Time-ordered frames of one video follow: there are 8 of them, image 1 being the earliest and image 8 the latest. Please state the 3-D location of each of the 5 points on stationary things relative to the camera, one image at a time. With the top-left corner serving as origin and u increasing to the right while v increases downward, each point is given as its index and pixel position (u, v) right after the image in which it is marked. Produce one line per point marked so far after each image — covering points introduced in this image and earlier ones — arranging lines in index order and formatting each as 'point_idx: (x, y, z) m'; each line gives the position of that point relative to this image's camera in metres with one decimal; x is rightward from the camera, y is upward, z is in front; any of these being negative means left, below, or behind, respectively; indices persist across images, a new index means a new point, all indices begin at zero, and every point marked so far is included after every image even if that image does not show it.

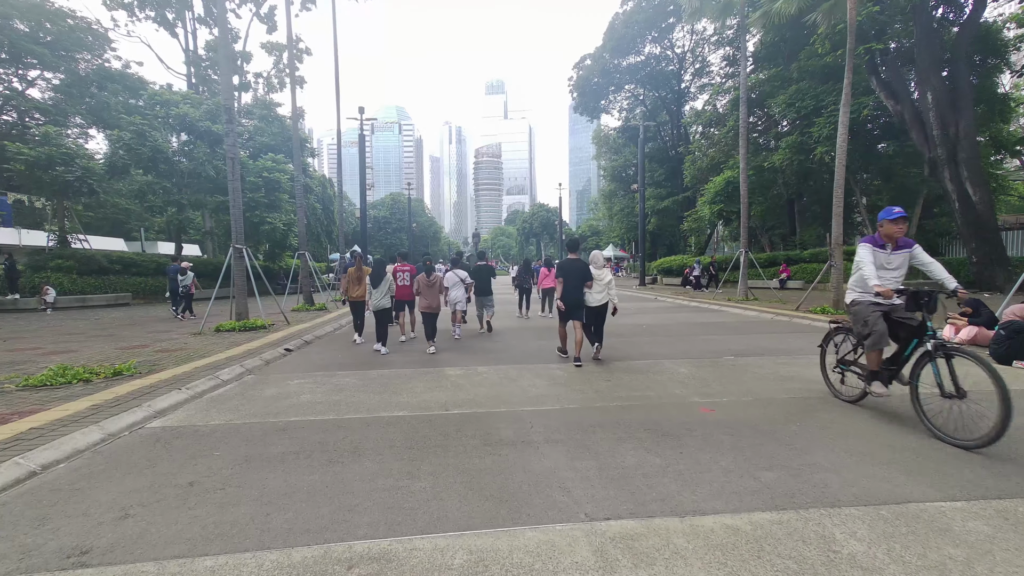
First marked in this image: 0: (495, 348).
0: (-0.3, -1.2, +9.1) m
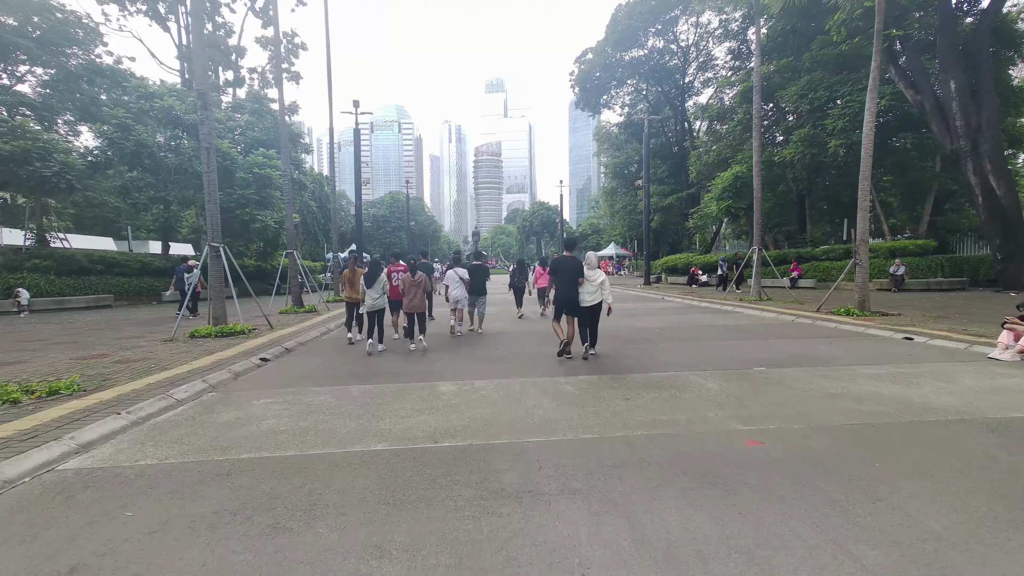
0: (-0.3, -1.2, +8.2) m
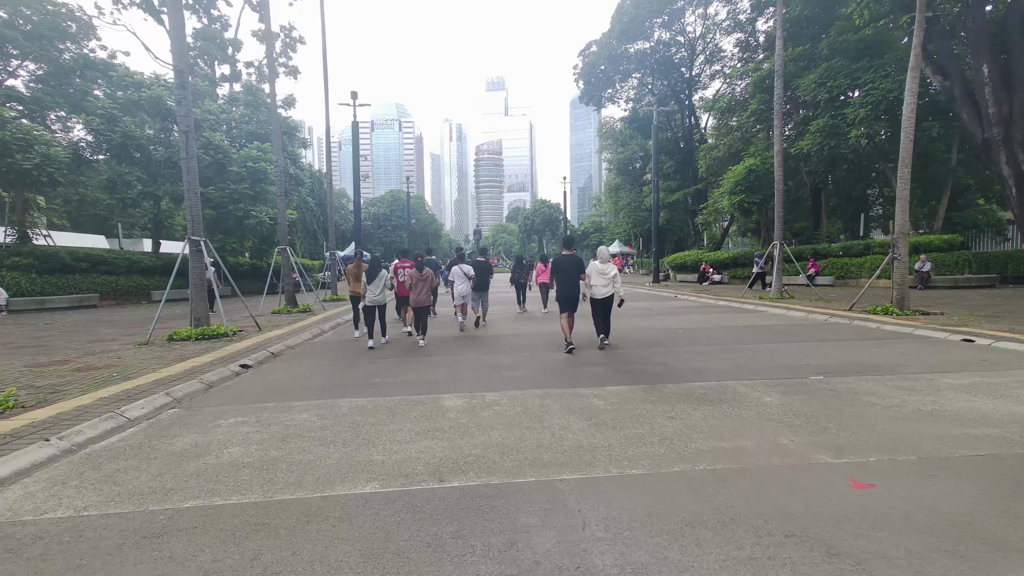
0: (-0.1, -1.2, +7.3) m
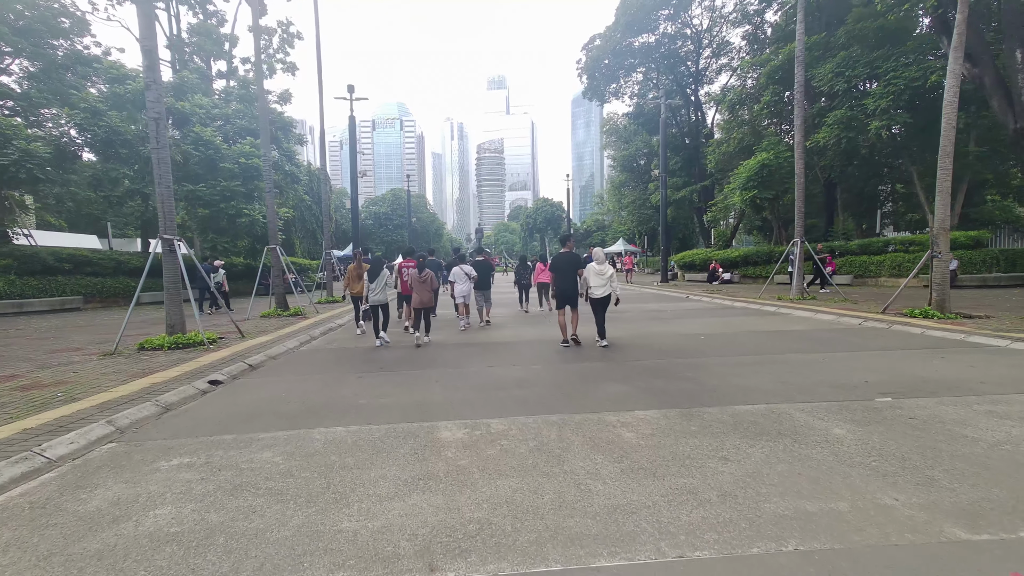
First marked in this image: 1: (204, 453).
0: (0.0, -1.2, +6.4) m
1: (-2.6, -1.4, +3.8) m
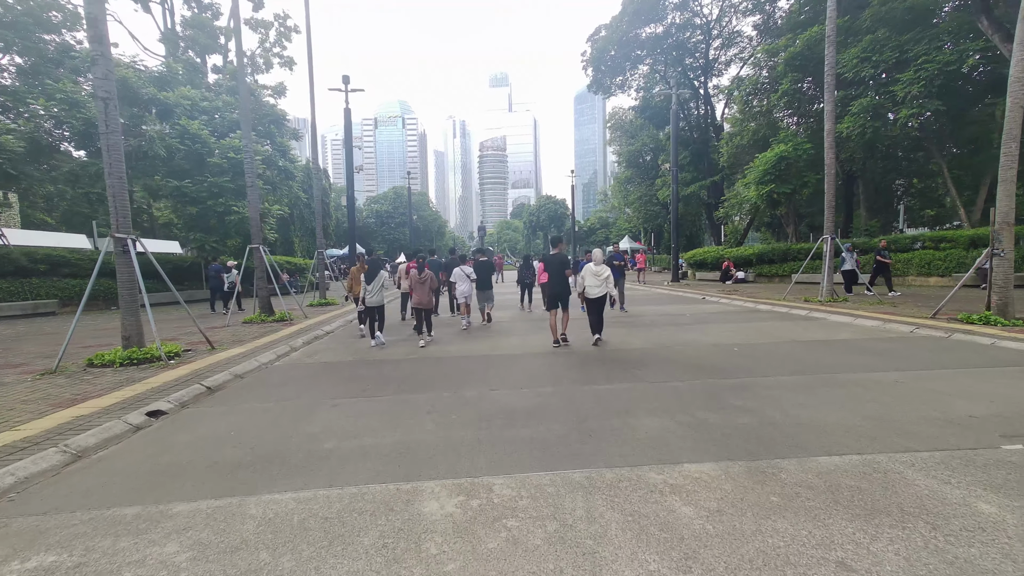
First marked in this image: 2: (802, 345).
0: (+0.1, -1.3, +5.2) m
1: (-2.5, -1.5, +2.7) m
2: (+5.3, -1.0, +8.1) m
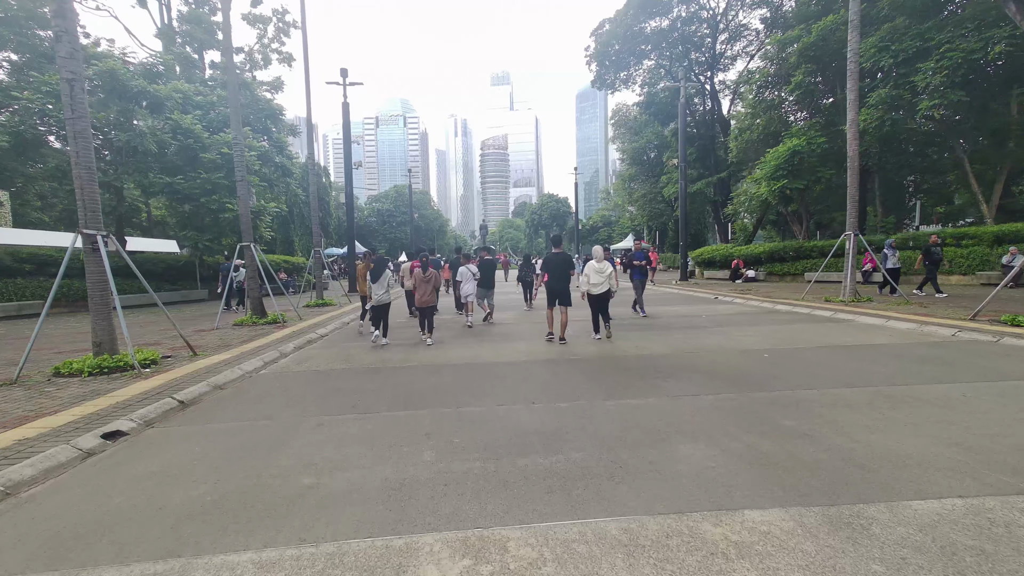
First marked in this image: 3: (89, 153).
0: (+0.2, -1.4, +4.6) m
1: (-2.4, -1.5, +2.0) m
2: (+5.4, -1.0, +7.4) m
3: (-6.3, +2.0, +6.6) m
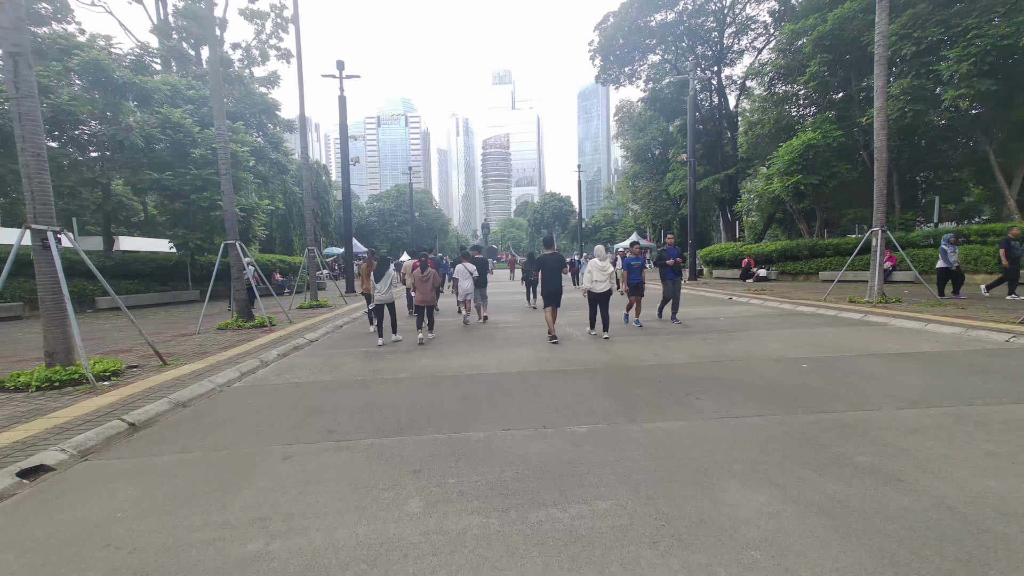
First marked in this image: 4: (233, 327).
0: (+0.3, -1.4, +3.7) m
1: (-2.4, -1.6, +1.2) m
2: (+5.5, -1.0, +6.5) m
3: (-6.2, +2.0, +5.9) m
4: (-6.8, -0.9, +10.9) m
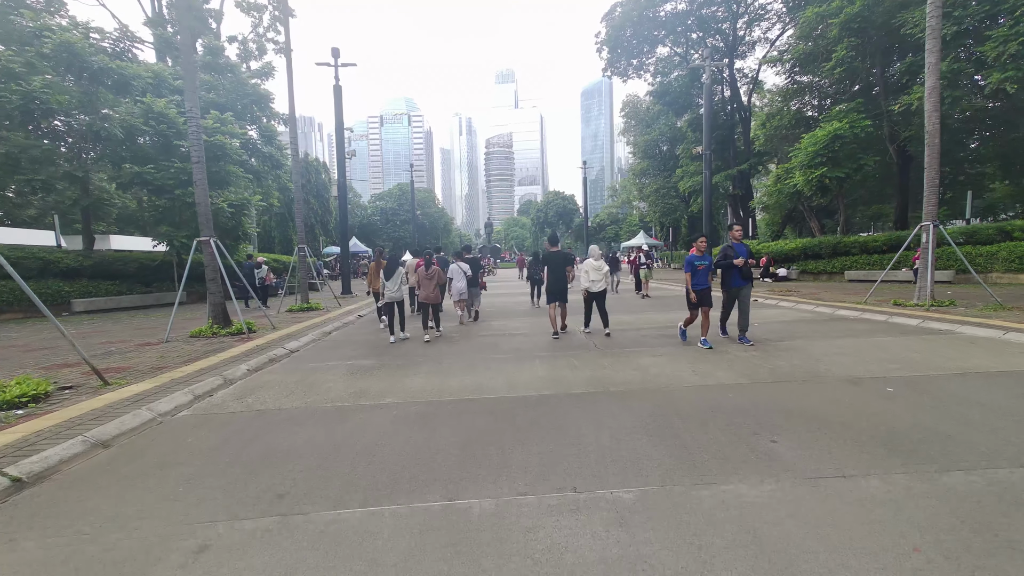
0: (+0.4, -1.4, +2.5) m
1: (-2.3, -1.6, 0.0) m
2: (+5.6, -1.1, +5.3) m
3: (-6.1, +1.9, +4.7) m
4: (-6.7, -1.0, +9.8) m
